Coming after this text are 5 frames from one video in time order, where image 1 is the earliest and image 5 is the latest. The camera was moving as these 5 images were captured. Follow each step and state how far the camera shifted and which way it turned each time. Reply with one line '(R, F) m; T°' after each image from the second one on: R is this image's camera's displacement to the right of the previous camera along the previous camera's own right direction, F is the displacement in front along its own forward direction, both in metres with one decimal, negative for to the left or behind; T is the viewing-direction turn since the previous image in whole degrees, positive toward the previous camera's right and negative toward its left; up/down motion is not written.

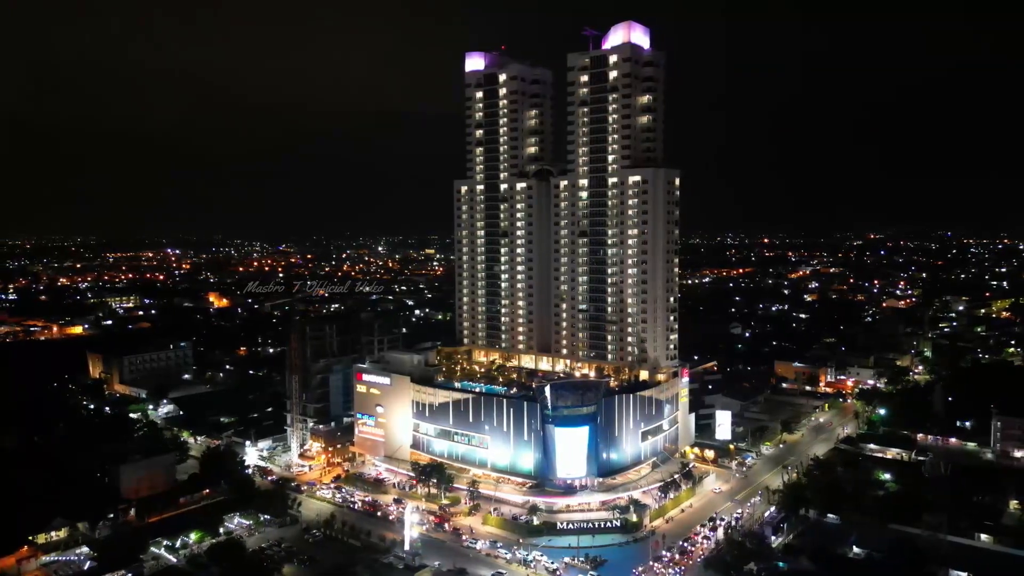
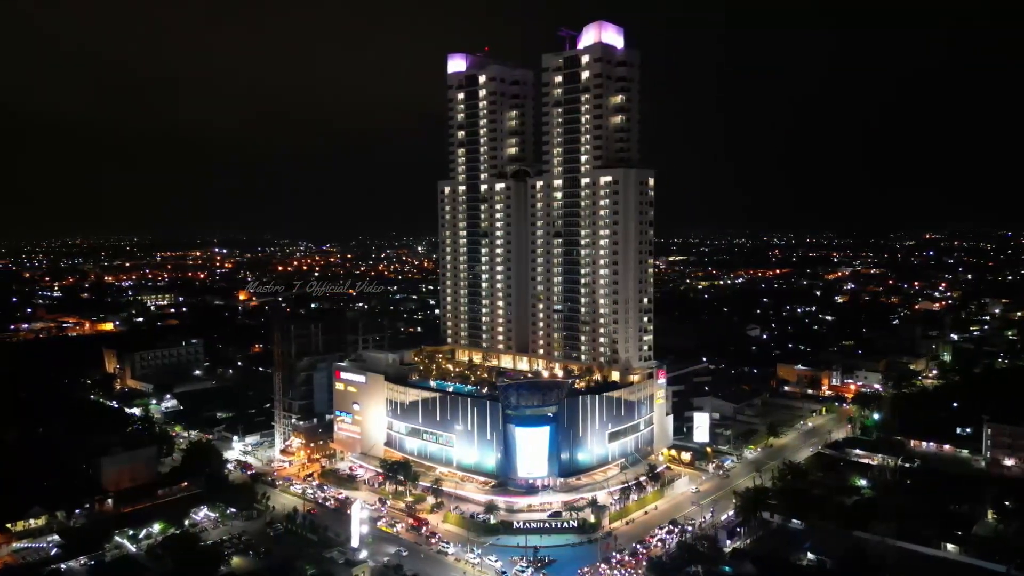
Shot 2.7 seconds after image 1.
(+4.0, -0.1) m; -3°
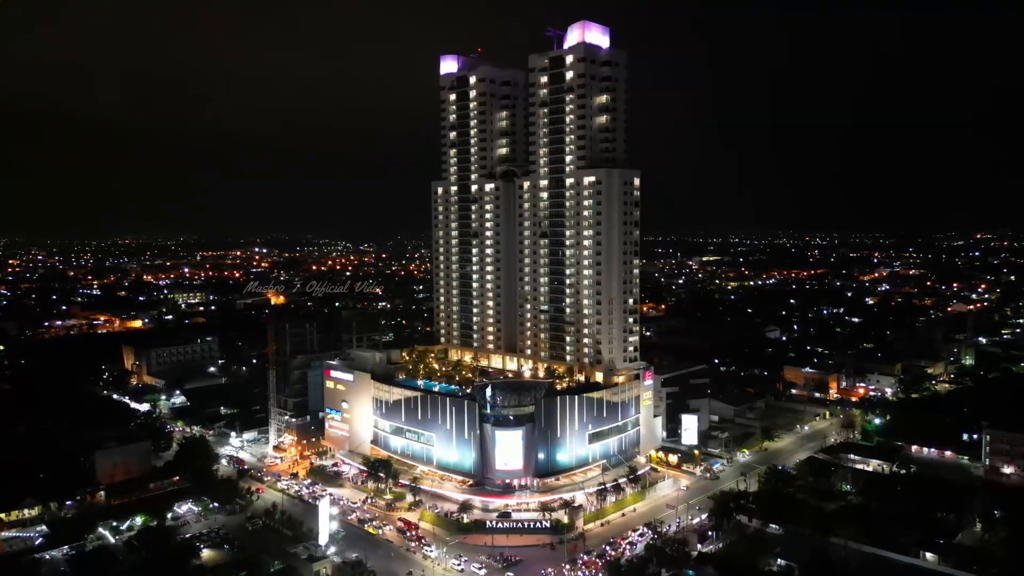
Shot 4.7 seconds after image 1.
(+3.0, 0.0) m; -3°
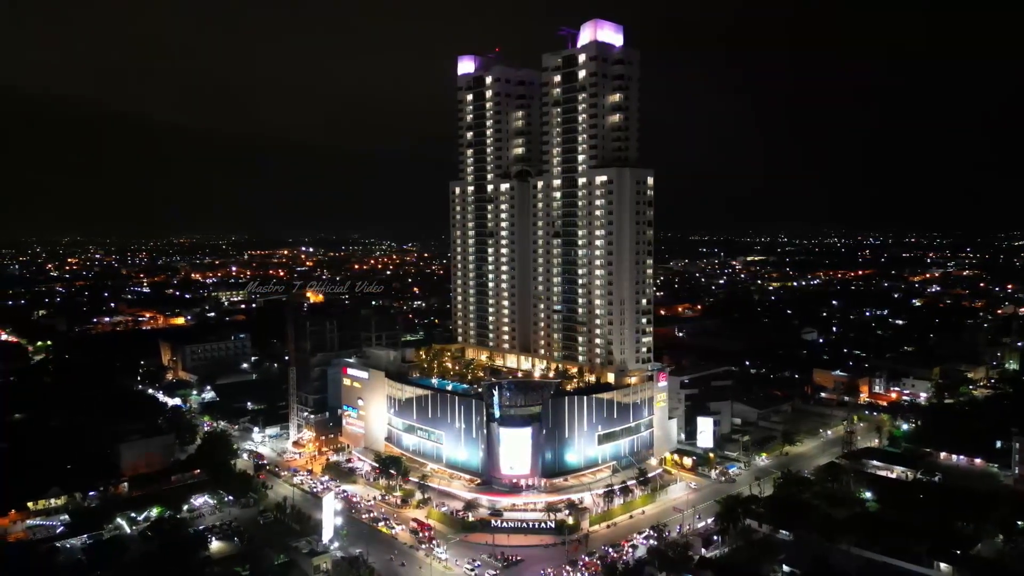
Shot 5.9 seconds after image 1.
(+1.8, 0.0) m; -3°
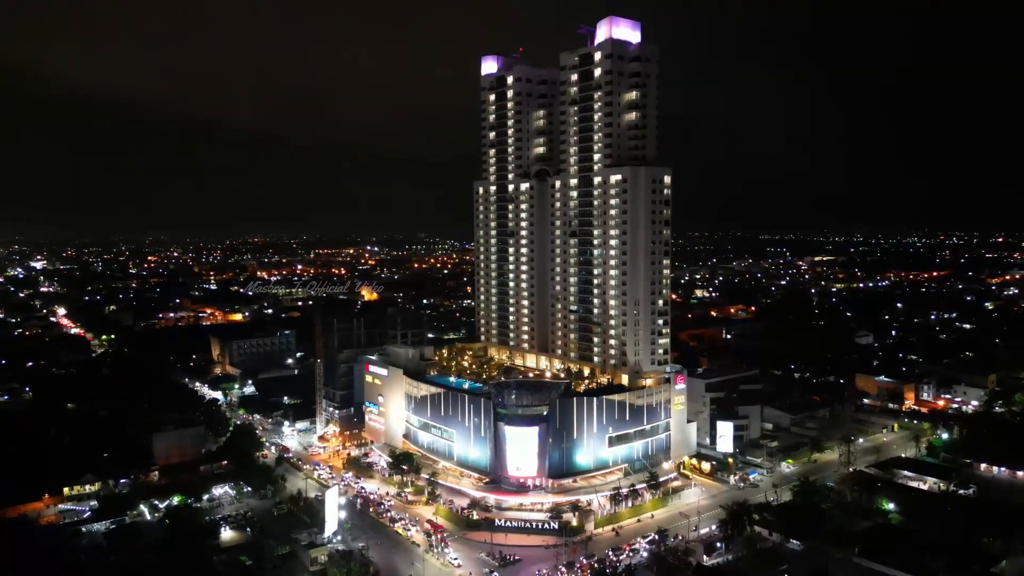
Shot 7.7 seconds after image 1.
(+2.8, +0.1) m; -5°
